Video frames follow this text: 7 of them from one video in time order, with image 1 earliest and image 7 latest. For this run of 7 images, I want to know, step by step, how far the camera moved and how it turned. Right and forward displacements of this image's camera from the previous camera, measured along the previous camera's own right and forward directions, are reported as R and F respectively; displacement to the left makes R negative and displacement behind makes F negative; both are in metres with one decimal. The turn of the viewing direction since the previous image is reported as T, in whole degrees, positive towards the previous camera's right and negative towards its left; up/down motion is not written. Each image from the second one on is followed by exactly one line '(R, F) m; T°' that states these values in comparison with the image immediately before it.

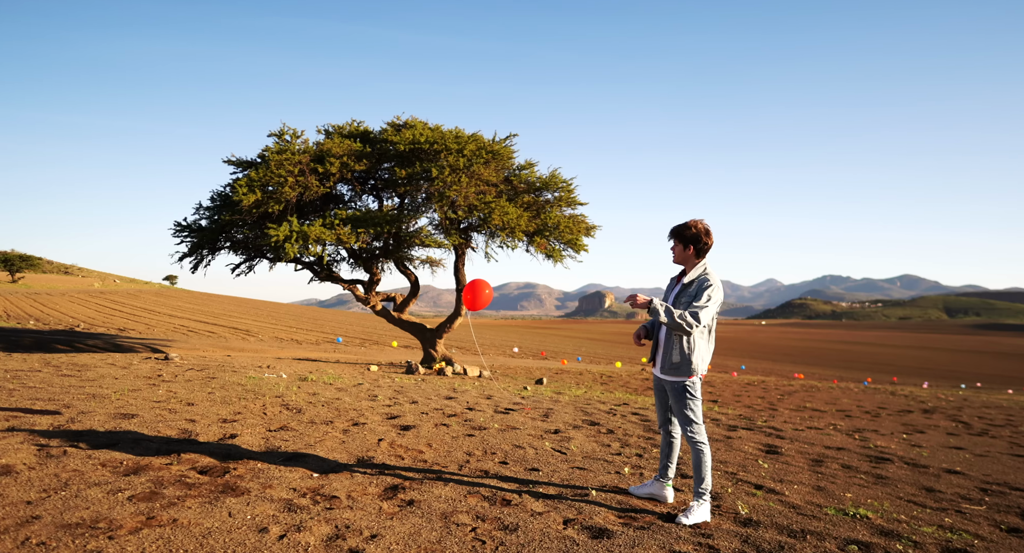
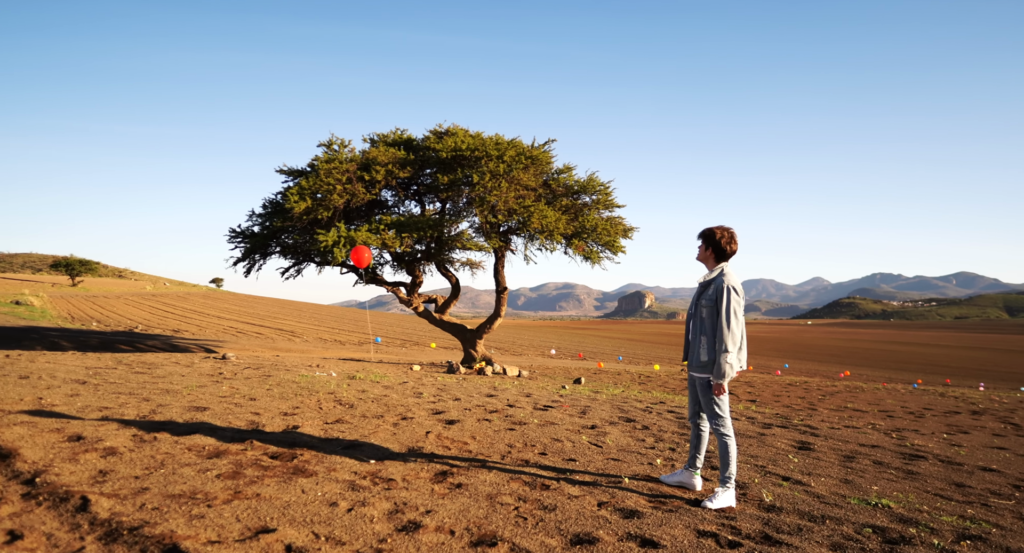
(0.0, -0.5) m; -3°
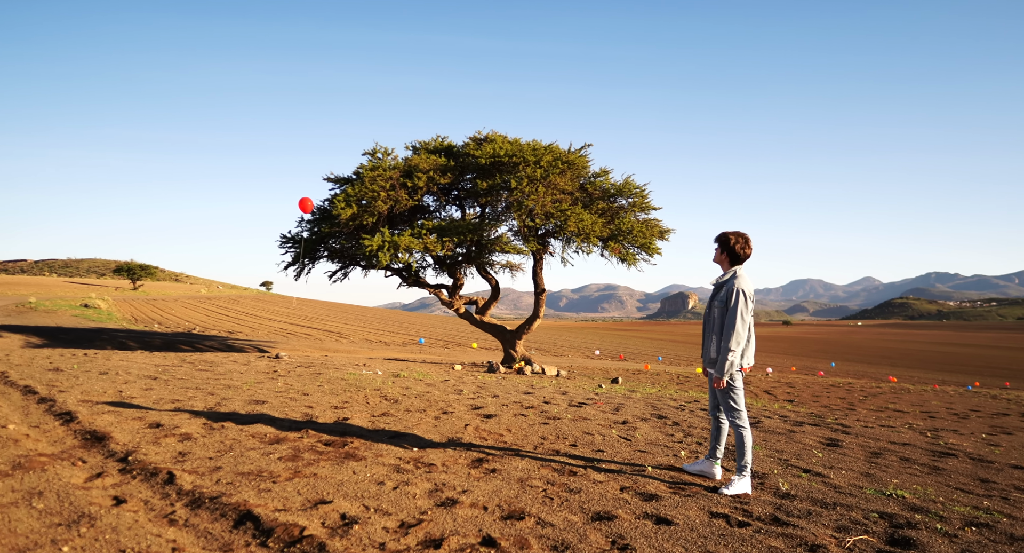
(+0.1, -0.5) m; -4°
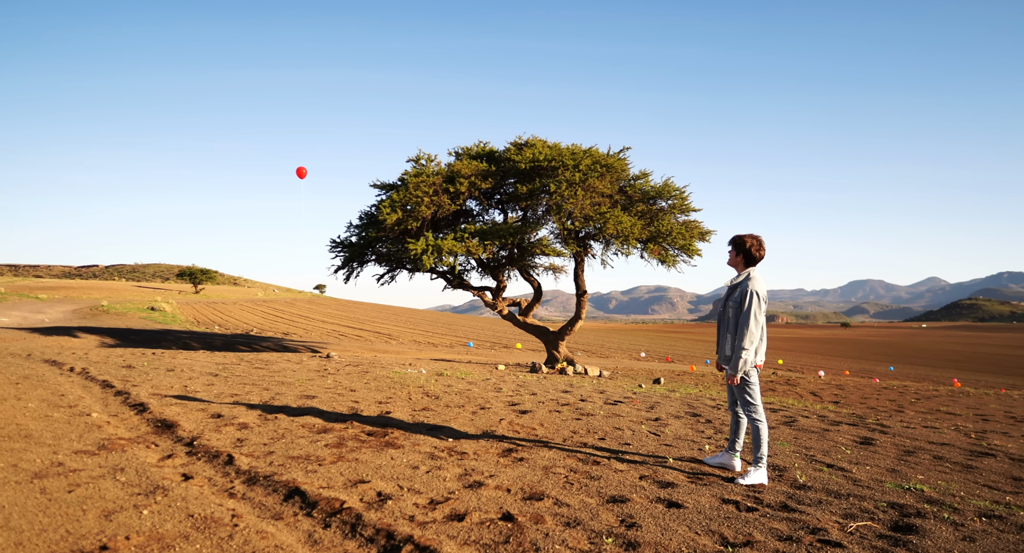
(+0.2, -0.4) m; -4°
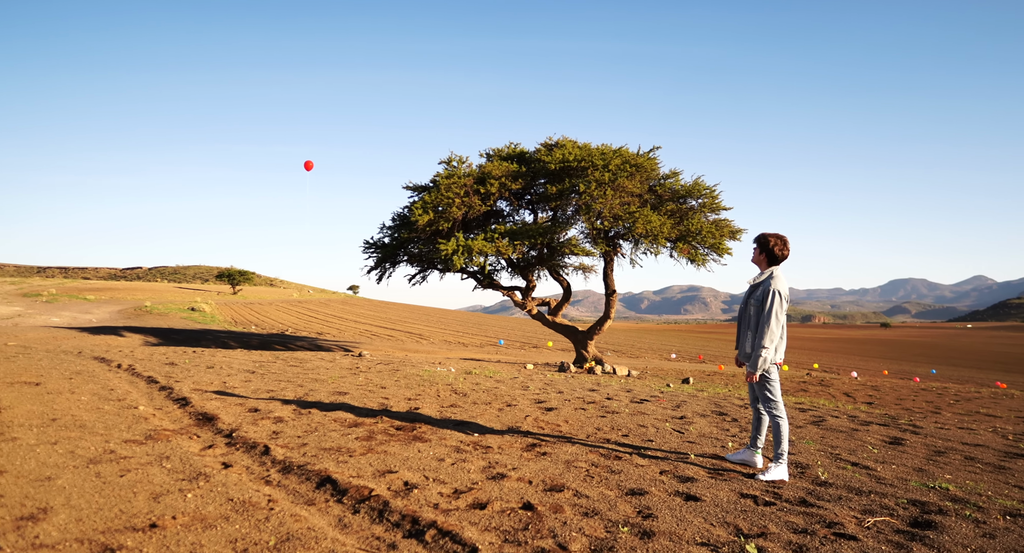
(+0.1, -0.2) m; -3°
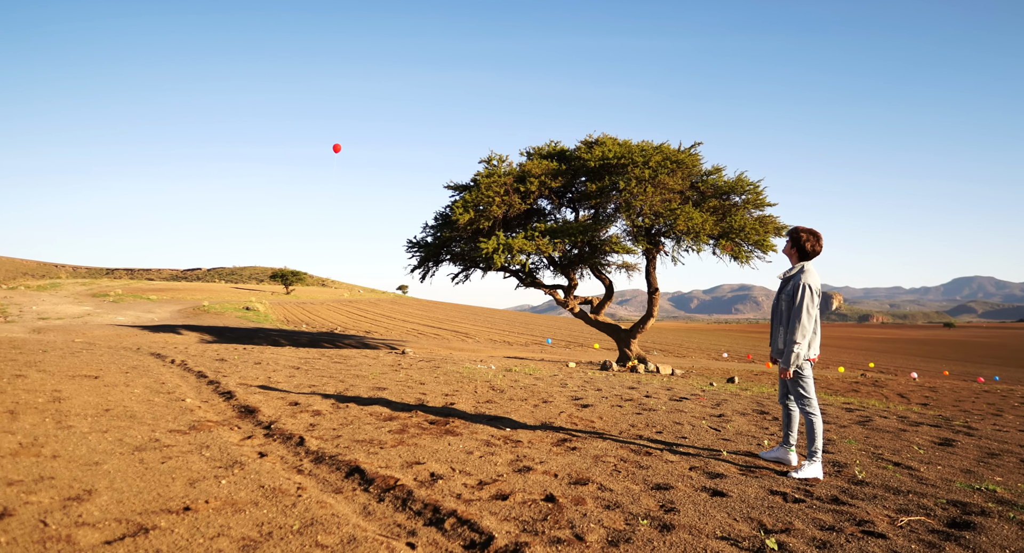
(+0.2, 0.0) m; -4°
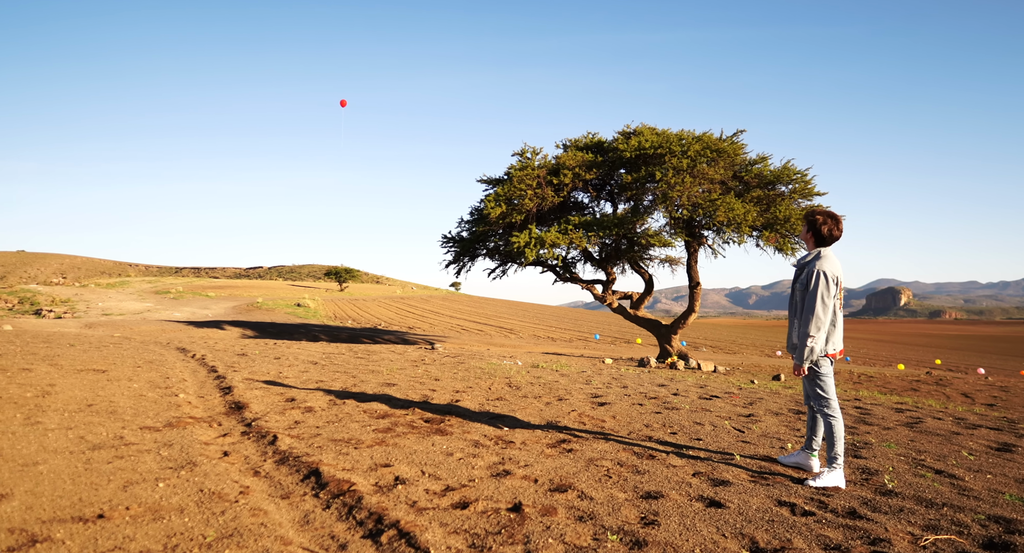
(+0.6, +0.5) m; -5°
